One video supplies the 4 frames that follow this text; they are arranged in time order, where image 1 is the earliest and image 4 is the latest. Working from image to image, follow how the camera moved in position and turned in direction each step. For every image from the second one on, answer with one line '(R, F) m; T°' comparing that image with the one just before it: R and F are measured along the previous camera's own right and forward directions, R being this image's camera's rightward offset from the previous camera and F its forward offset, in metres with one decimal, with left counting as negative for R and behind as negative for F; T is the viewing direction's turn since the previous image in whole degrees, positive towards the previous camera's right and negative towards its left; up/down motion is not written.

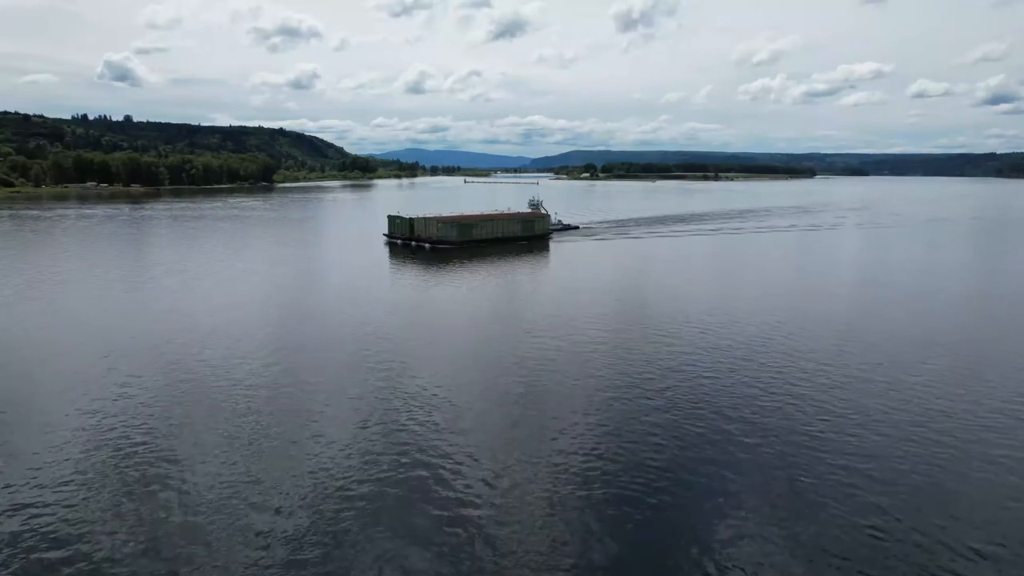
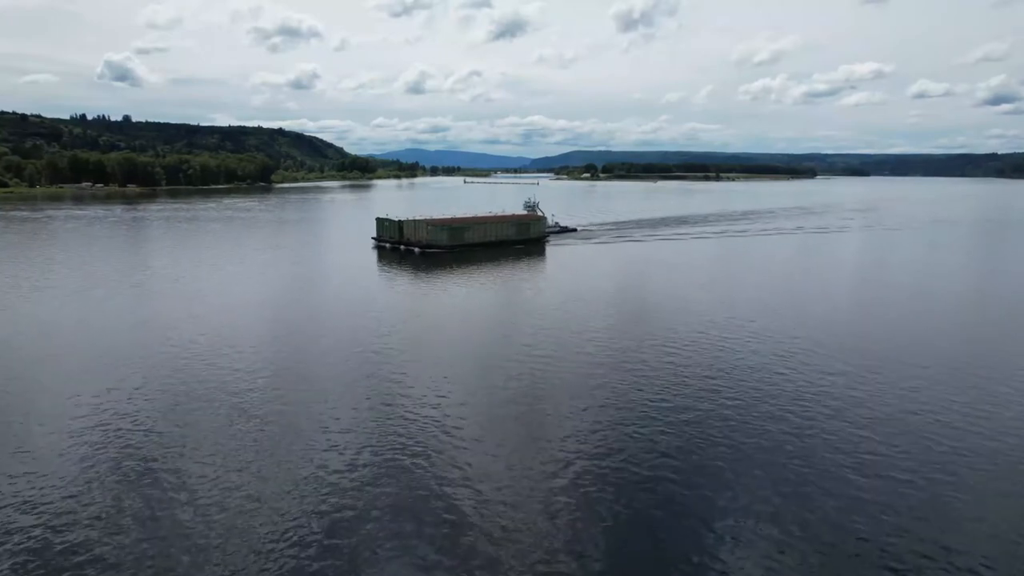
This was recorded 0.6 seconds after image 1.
(+0.2, +0.8) m; 0°
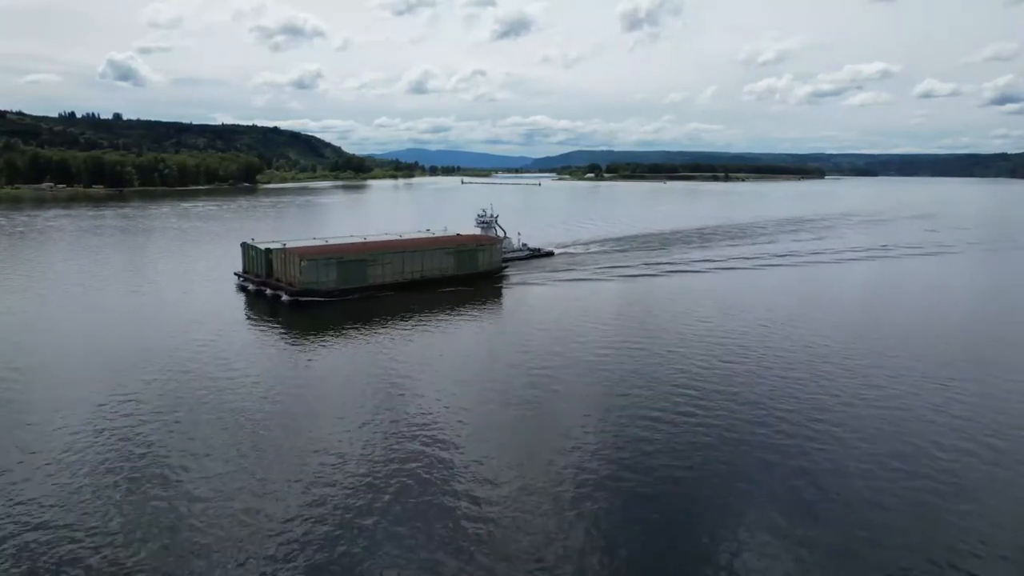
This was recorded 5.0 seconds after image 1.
(+1.2, +6.8) m; 0°
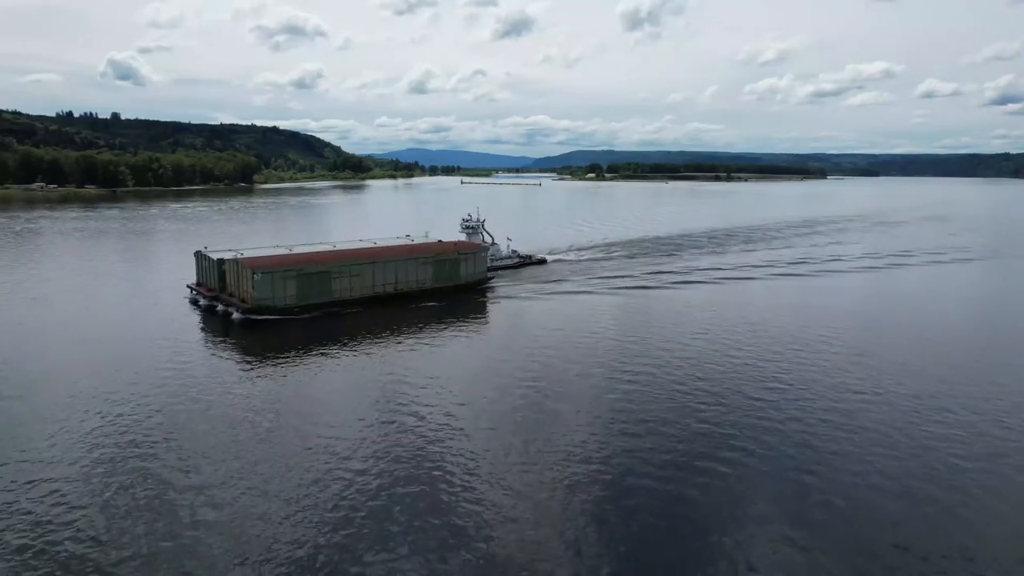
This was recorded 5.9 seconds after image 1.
(+0.3, +1.4) m; 0°
